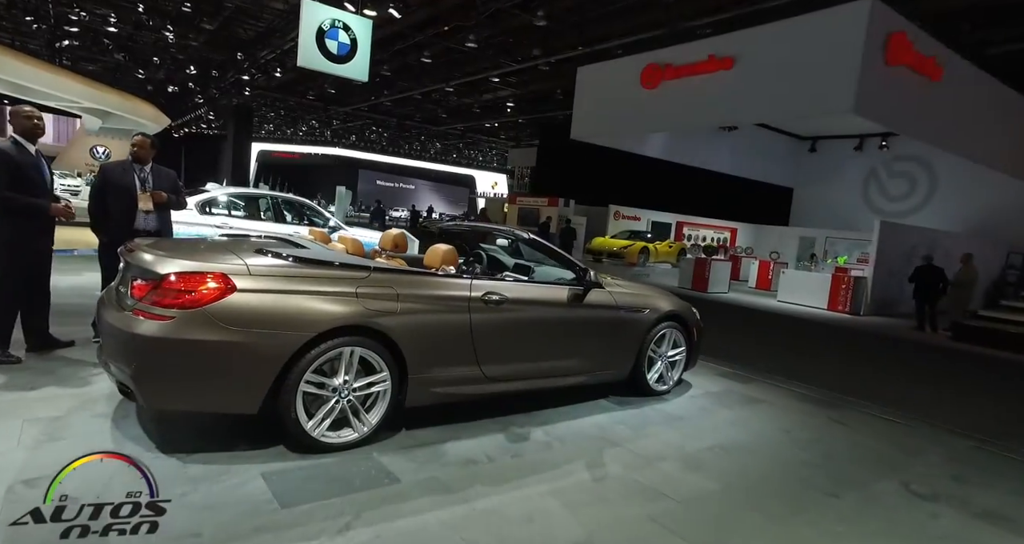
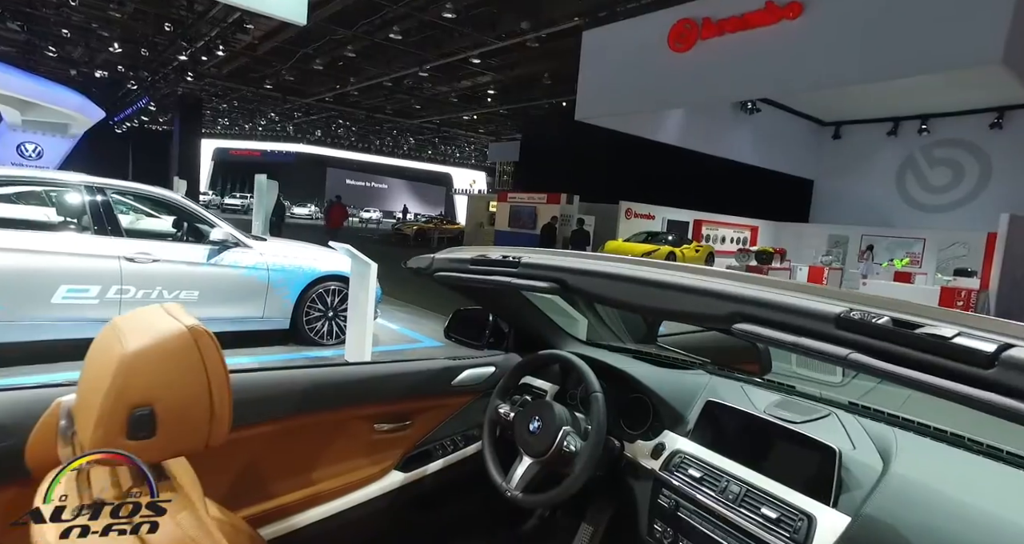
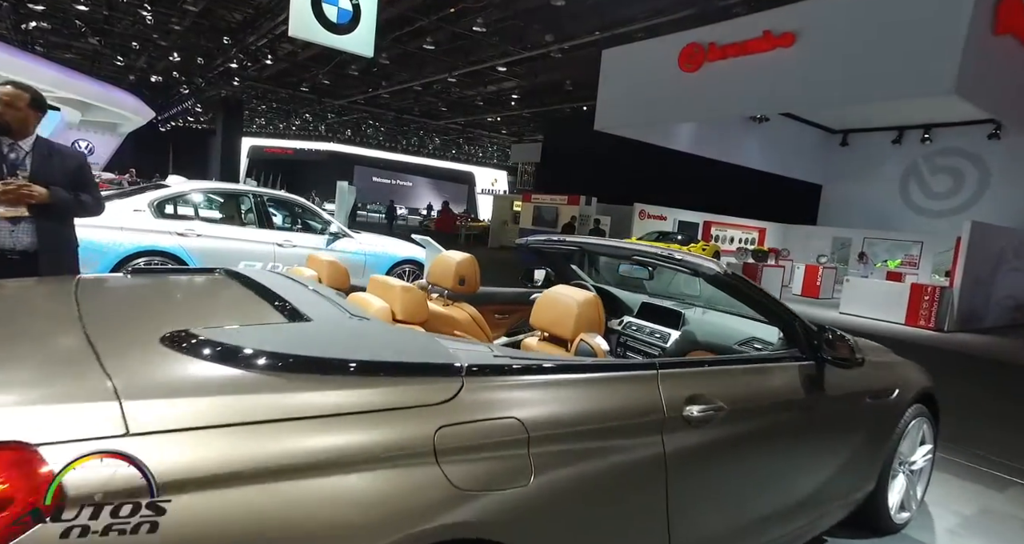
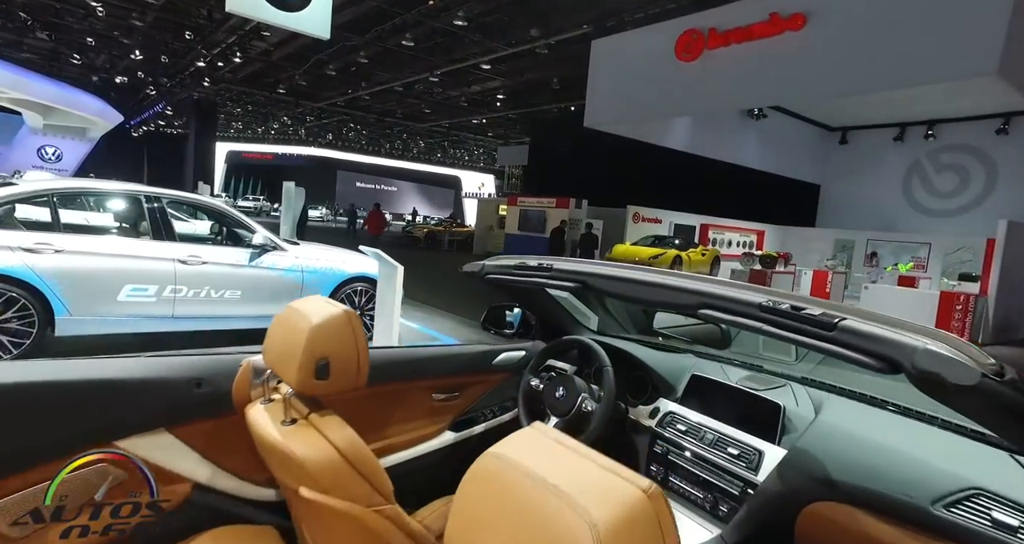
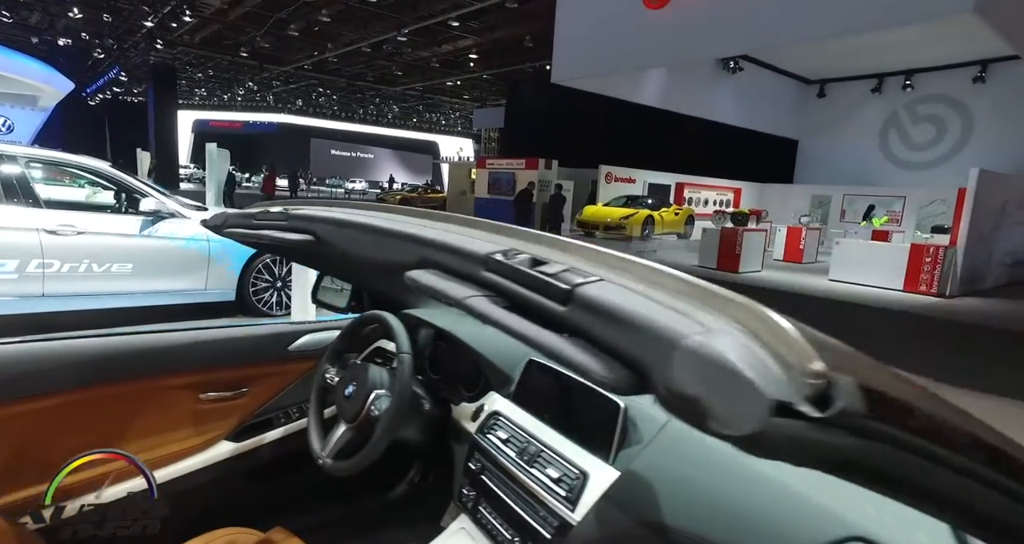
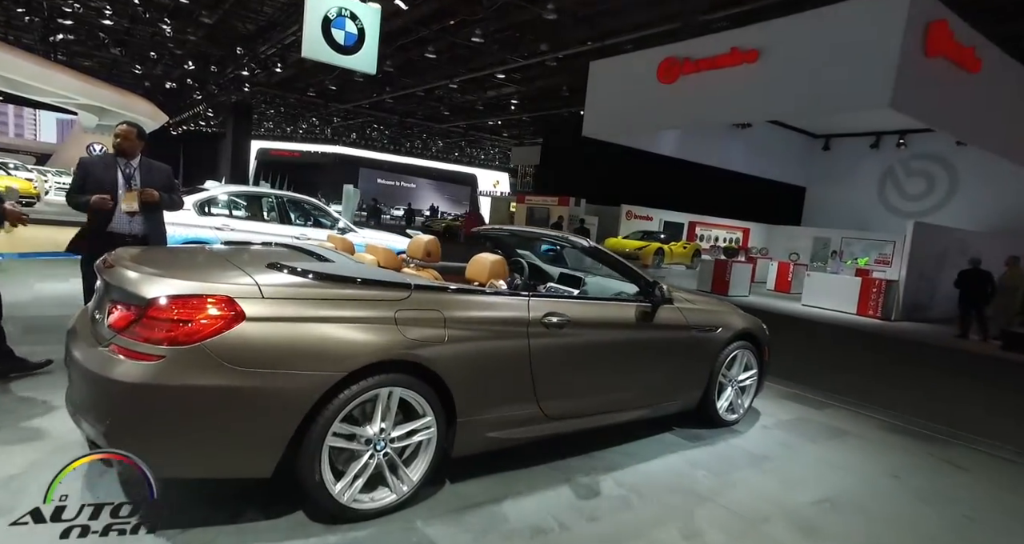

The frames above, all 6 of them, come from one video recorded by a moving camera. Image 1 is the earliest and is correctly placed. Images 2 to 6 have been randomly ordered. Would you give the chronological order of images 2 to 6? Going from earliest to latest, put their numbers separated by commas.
6, 3, 4, 2, 5
